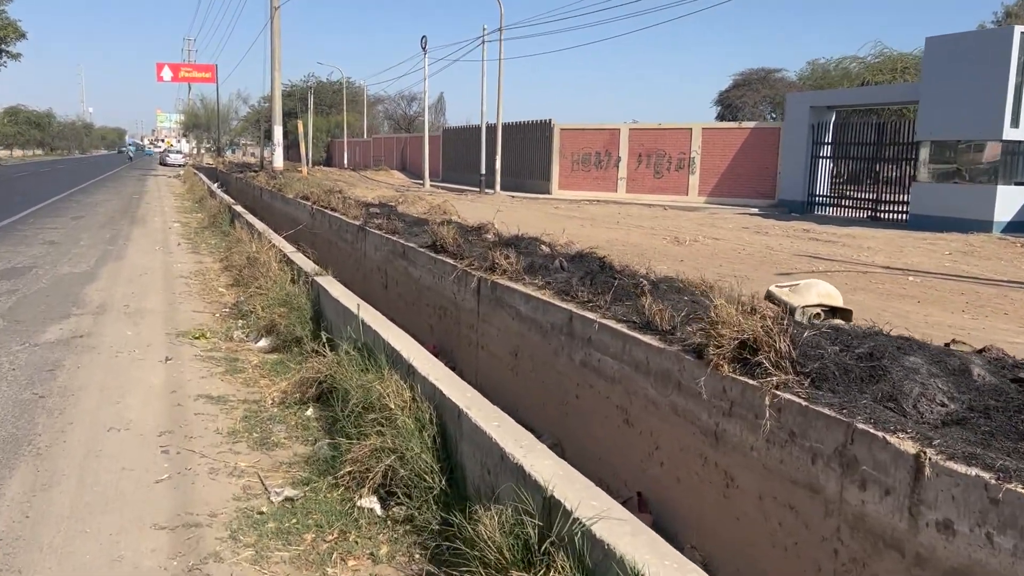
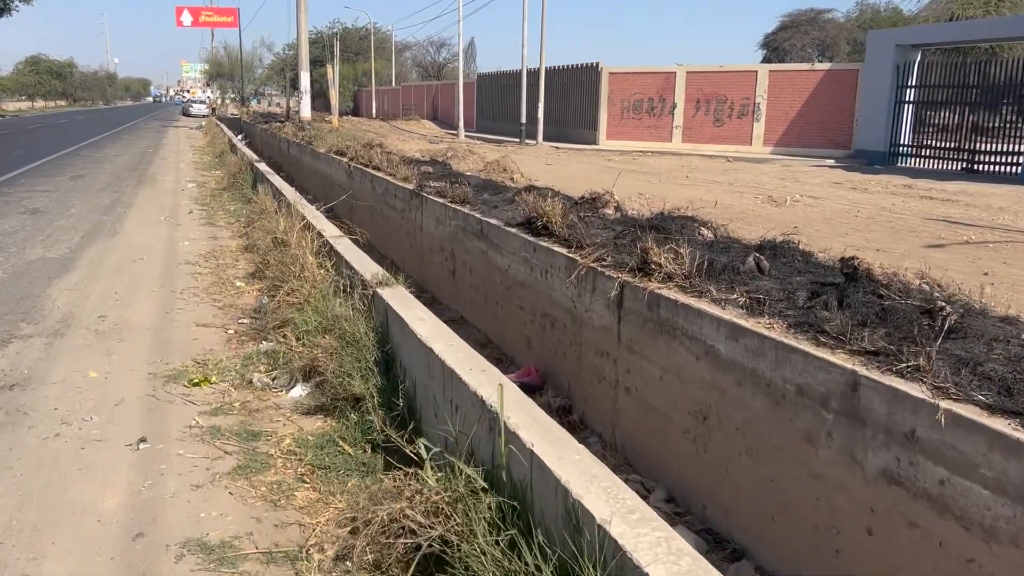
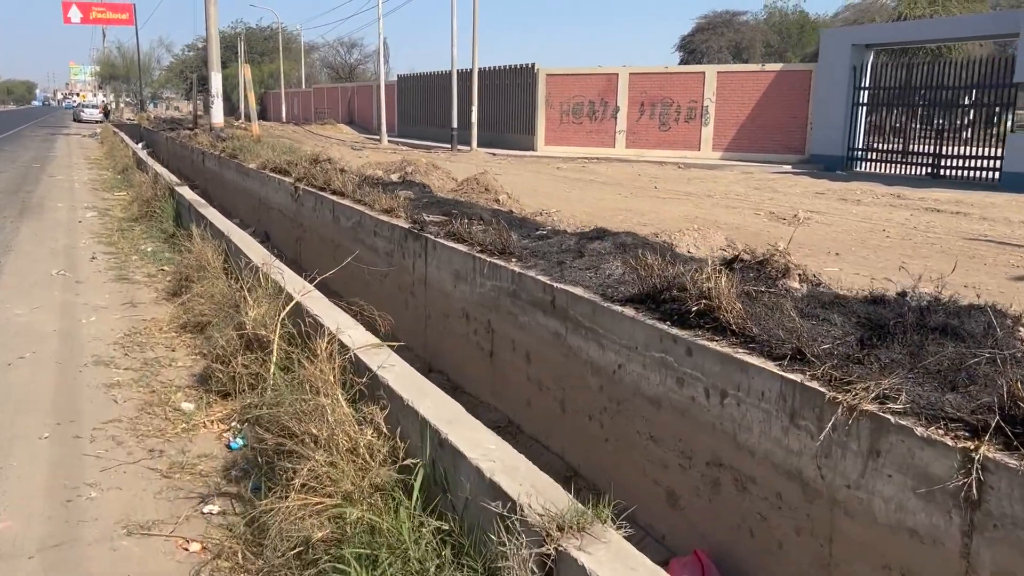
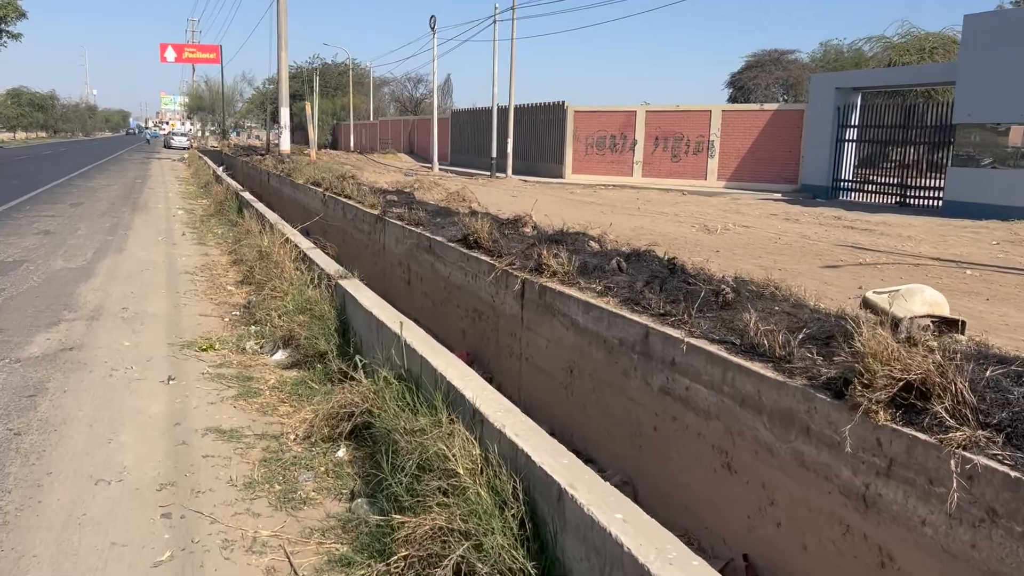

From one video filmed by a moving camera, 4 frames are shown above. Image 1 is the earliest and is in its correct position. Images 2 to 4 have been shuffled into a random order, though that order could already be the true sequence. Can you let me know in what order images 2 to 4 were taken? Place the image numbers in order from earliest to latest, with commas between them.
4, 2, 3
